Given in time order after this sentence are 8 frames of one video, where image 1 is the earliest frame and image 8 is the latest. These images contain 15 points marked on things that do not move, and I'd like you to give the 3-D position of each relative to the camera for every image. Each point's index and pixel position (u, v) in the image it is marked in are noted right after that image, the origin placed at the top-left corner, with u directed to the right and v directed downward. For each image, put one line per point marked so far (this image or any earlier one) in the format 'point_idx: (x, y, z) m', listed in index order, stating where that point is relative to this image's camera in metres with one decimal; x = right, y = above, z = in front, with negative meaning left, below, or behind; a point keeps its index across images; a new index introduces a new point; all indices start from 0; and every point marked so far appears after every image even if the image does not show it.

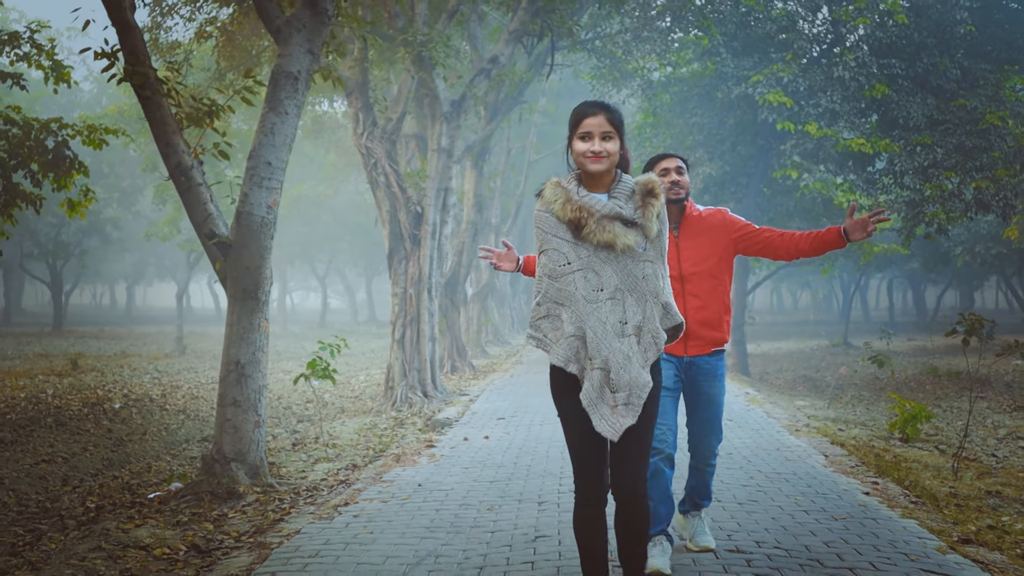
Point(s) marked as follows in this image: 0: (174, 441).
0: (-4.1, -1.9, +10.3) m
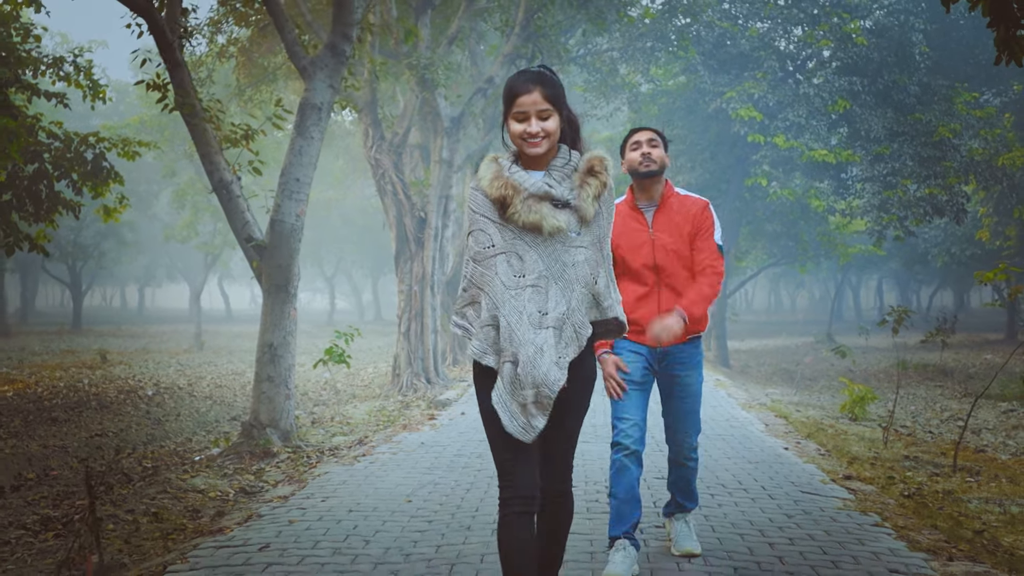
0: (-4.2, -1.8, +11.6) m
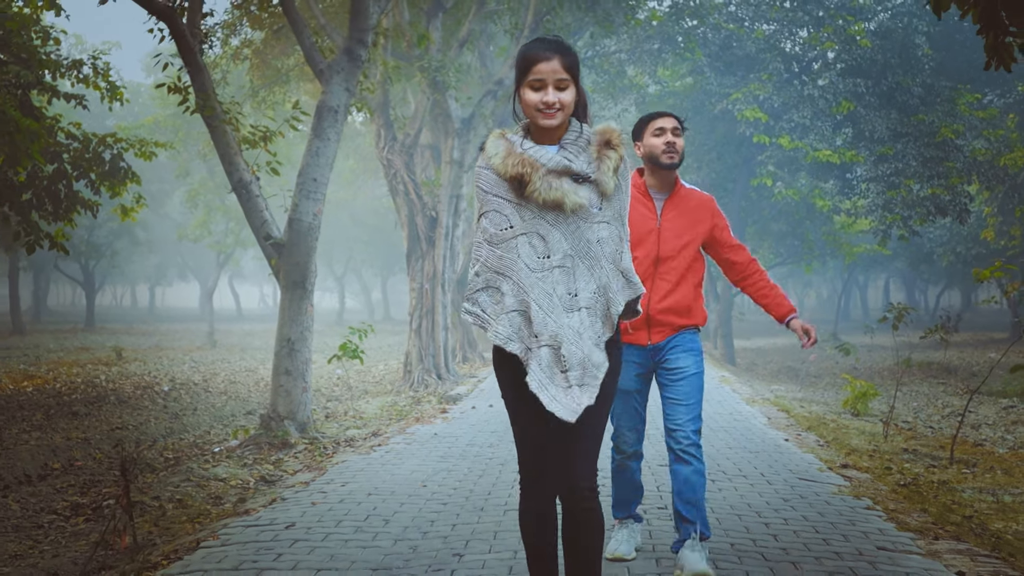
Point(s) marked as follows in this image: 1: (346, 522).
0: (-4.1, -1.8, +11.9) m
1: (-0.9, -1.3, +4.6) m
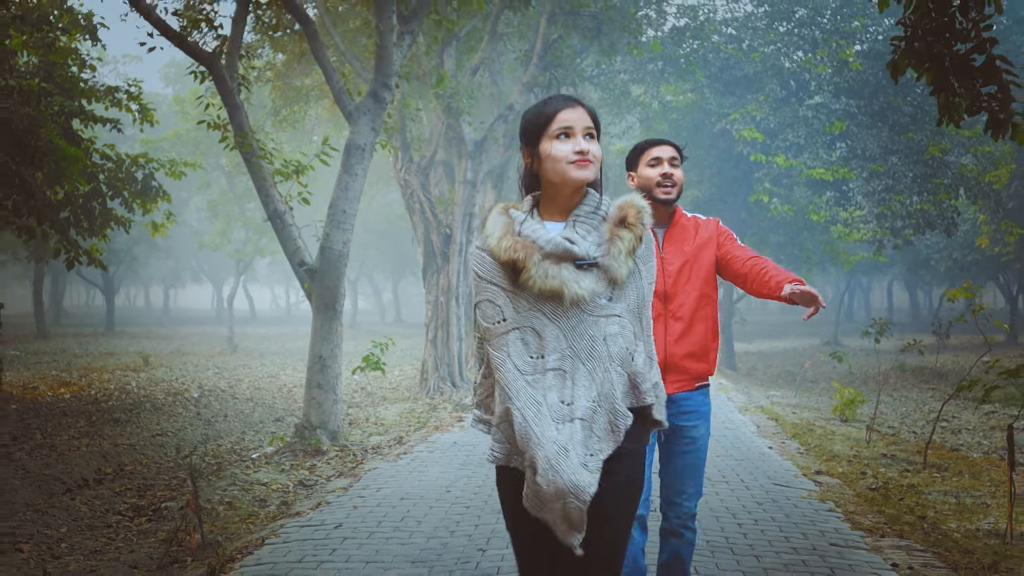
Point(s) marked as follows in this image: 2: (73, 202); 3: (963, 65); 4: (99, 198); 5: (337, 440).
0: (-3.9, -2.0, +12.7) m
1: (-0.8, -1.5, +5.4) m
2: (-6.9, +1.3, +13.4) m
3: (+2.8, +1.4, +5.2) m
4: (-6.7, +1.4, +13.8) m
5: (-1.9, -1.6, +9.0) m
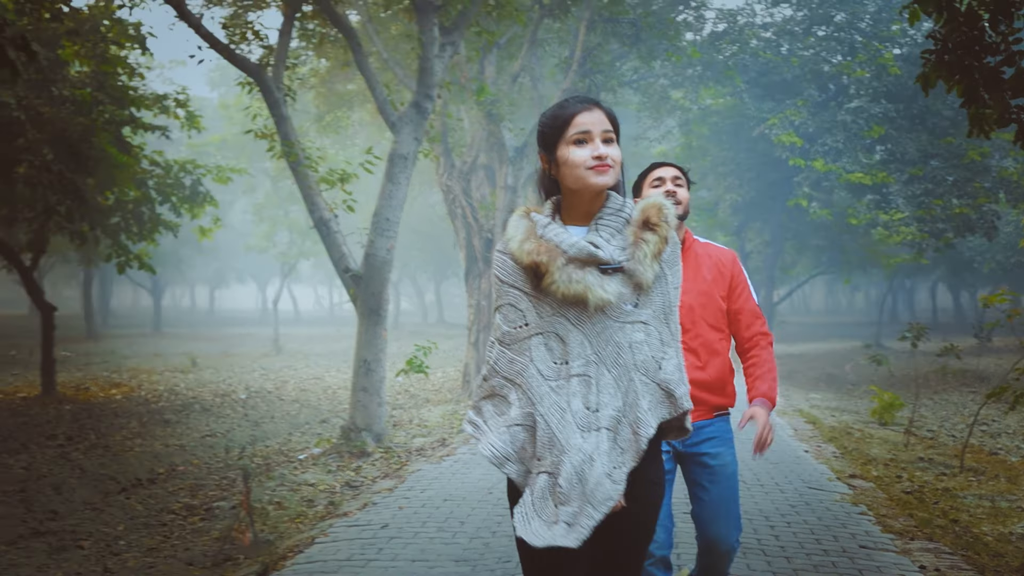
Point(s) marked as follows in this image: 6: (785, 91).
0: (-3.3, -2.1, +13.1) m
1: (-0.5, -1.6, +5.7) m
2: (-6.3, +1.3, +13.9) m
3: (+3.0, +1.3, +5.3) m
4: (-6.1, +1.4, +14.3) m
5: (-1.4, -1.7, +9.3) m
6: (+5.5, +4.0, +17.1) m
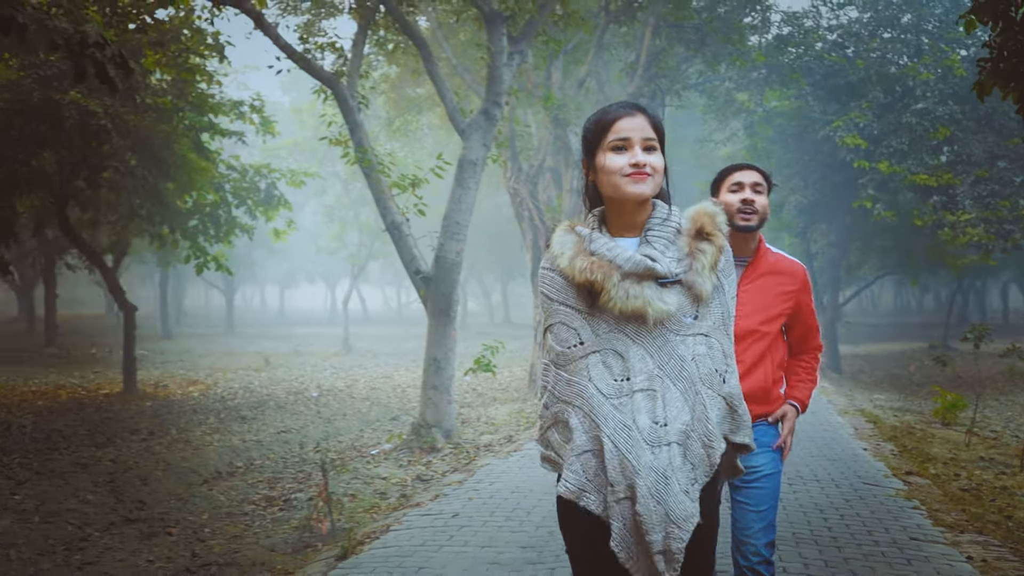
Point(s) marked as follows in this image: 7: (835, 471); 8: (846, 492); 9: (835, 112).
0: (-2.3, -2.1, +13.7) m
1: (-0.1, -1.6, +6.1) m
2: (-5.3, +1.2, +14.8) m
3: (+3.4, +1.3, +5.4) m
4: (-5.0, +1.3, +15.1) m
5: (-0.7, -1.7, +9.8) m
6: (+6.8, +4.0, +17.1) m
7: (+2.7, -1.5, +7.0) m
8: (+2.4, -1.5, +6.2) m
9: (+6.5, +3.6, +17.0) m
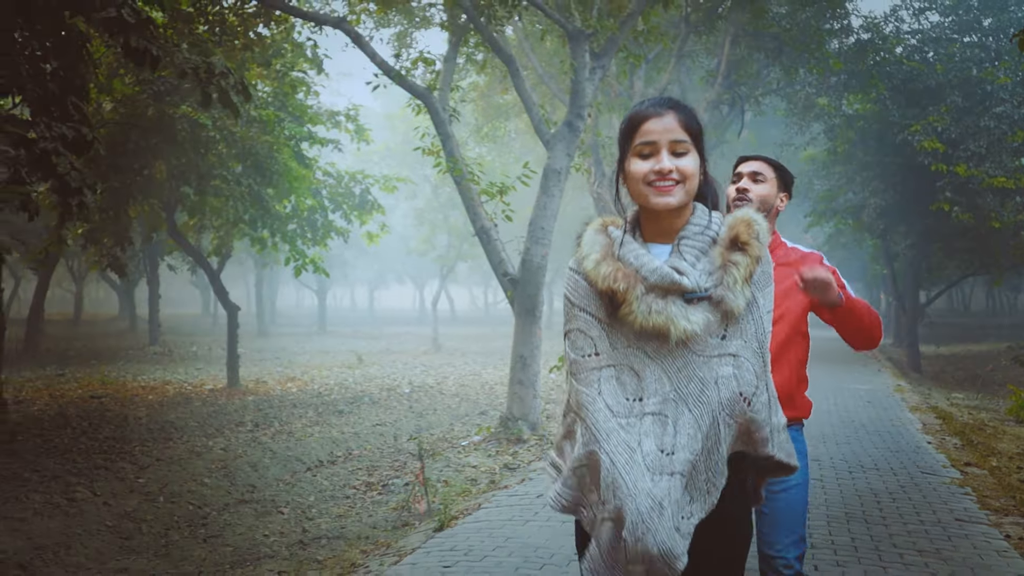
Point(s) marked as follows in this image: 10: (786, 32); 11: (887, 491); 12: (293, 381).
0: (-0.9, -2.1, +14.6) m
1: (+0.5, -1.6, +6.8) m
2: (-3.7, +1.2, +16.0) m
3: (+4.0, +1.3, +5.8) m
4: (-3.4, +1.3, +16.3) m
5: (+0.3, -1.7, +10.5) m
6: (+8.4, +4.0, +17.0) m
7: (+3.4, -1.5, +7.4) m
8: (+3.1, -1.5, +6.7) m
9: (+8.2, +3.6, +17.0) m
10: (+4.7, +4.5, +14.6) m
11: (+2.8, -1.5, +6.3) m
12: (-4.7, -2.0, +18.8) m
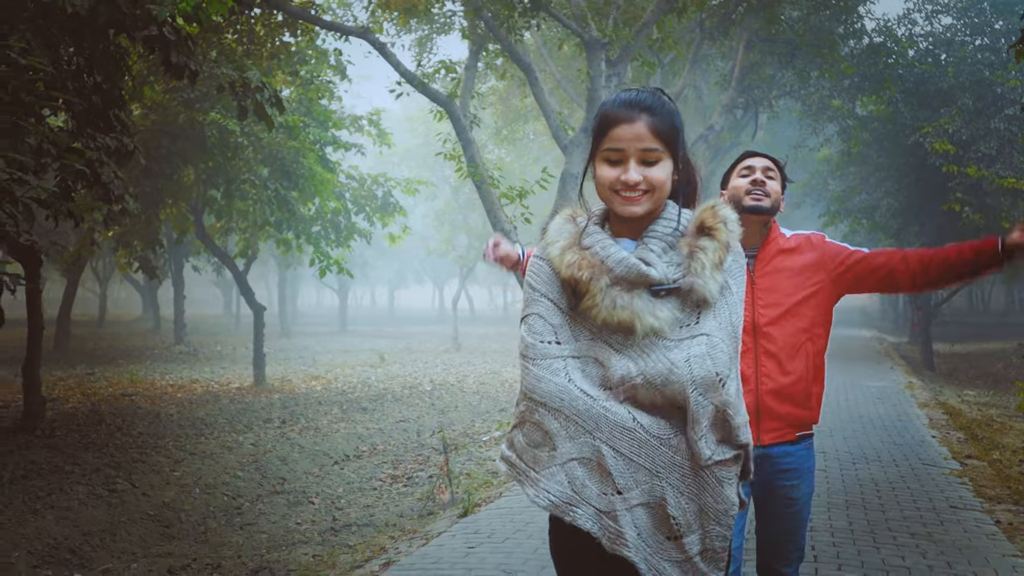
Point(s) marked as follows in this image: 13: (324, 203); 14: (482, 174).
0: (-0.5, -2.1, +15.0) m
1: (+0.7, -1.6, +7.2) m
2: (-3.4, +1.2, +16.4) m
3: (+4.1, +1.3, +6.1) m
4: (-3.0, +1.3, +16.8) m
5: (+0.5, -1.7, +10.9) m
6: (+8.8, +4.0, +17.2) m
7: (+3.6, -1.5, +7.7) m
8: (+3.2, -1.5, +7.0) m
9: (+8.6, +3.7, +17.3) m
10: (+5.0, +4.5, +14.9) m
11: (+2.9, -1.5, +6.6) m
12: (-4.3, -2.1, +19.4) m
13: (-3.7, +1.7, +16.8) m
14: (-0.4, +1.4, +11.1) m
